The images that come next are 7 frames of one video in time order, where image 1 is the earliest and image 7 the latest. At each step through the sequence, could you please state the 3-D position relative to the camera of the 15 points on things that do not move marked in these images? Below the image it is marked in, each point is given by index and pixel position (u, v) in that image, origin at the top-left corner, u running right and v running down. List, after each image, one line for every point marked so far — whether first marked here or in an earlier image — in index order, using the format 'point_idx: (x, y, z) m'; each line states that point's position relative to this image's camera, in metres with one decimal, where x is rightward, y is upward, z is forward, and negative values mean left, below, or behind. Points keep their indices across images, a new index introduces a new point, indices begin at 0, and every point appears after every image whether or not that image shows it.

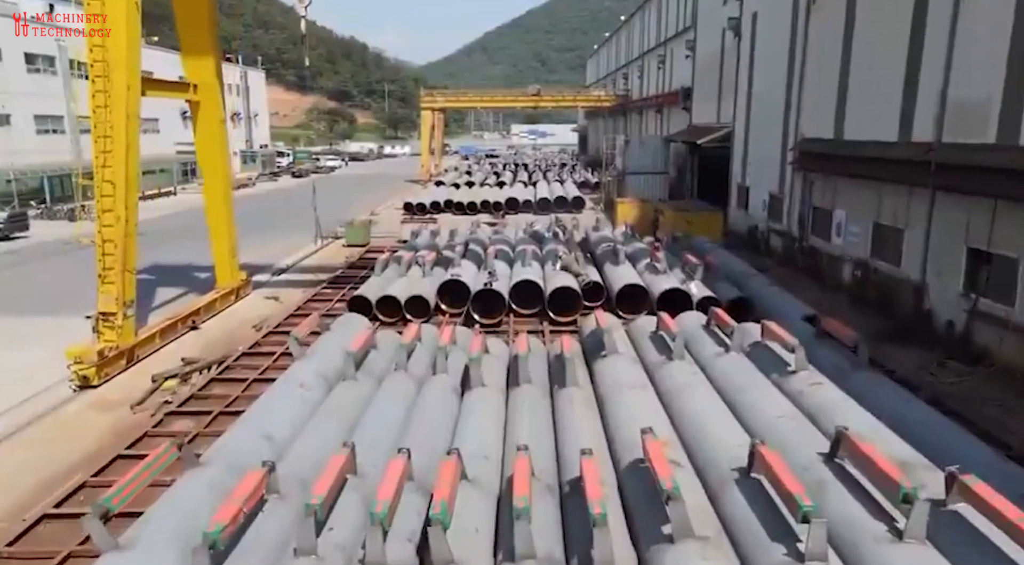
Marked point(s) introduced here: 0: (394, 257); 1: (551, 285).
0: (-2.3, +0.4, +13.5) m
1: (+0.6, -0.1, +11.0) m
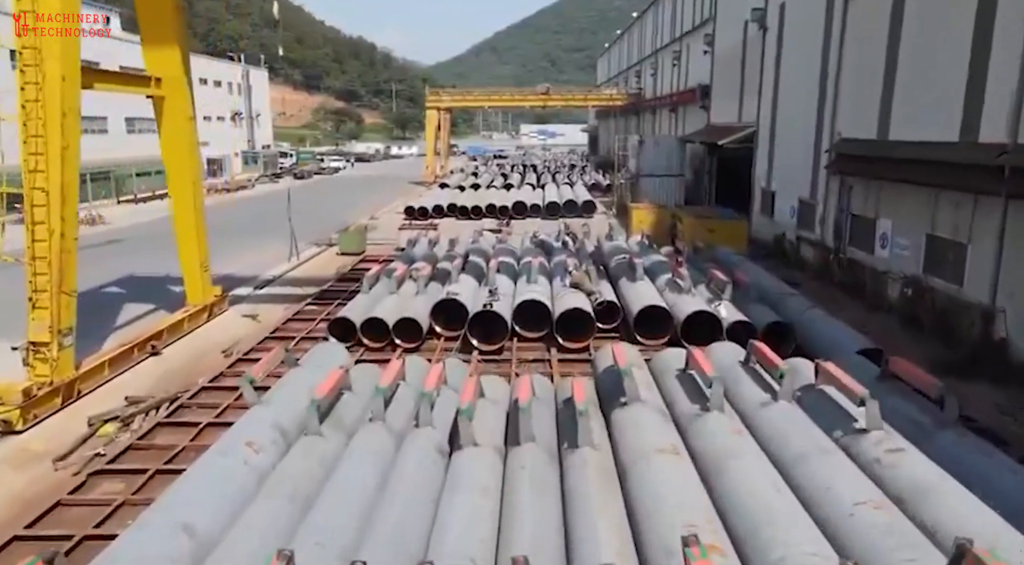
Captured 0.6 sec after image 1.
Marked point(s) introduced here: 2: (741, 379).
0: (-2.2, +0.2, +12.2) m
1: (+0.7, -0.3, +9.7) m
2: (+2.1, -0.9, +6.6) m
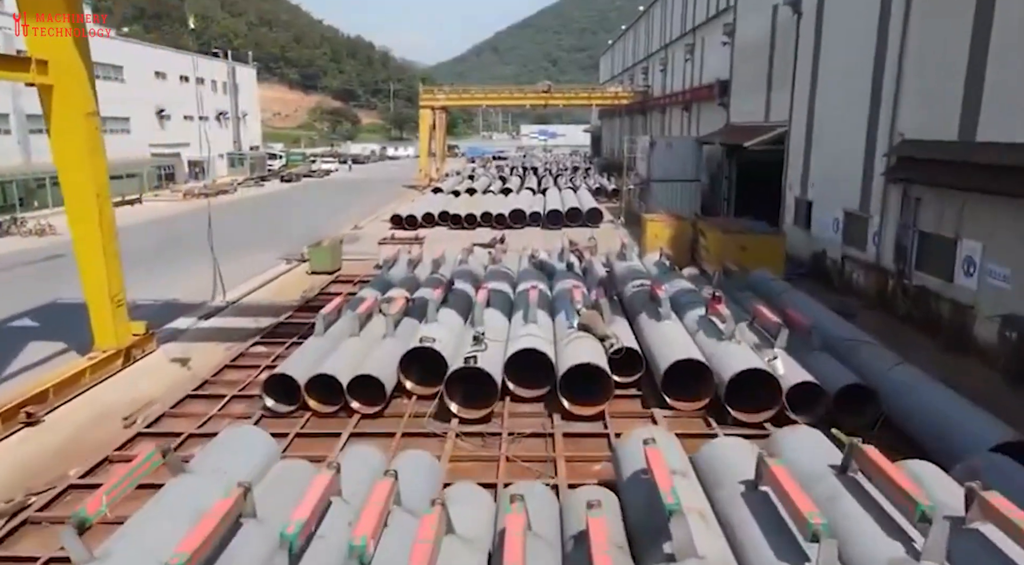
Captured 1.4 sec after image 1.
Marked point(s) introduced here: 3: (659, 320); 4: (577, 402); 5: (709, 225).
0: (-2.3, -0.3, +10.0) m
1: (+0.6, -0.8, +7.4) m
2: (+2.0, -1.4, +4.3) m
3: (+1.8, -0.5, +8.8) m
4: (+0.7, -1.2, +7.4) m
5: (+3.9, +1.1, +14.0) m
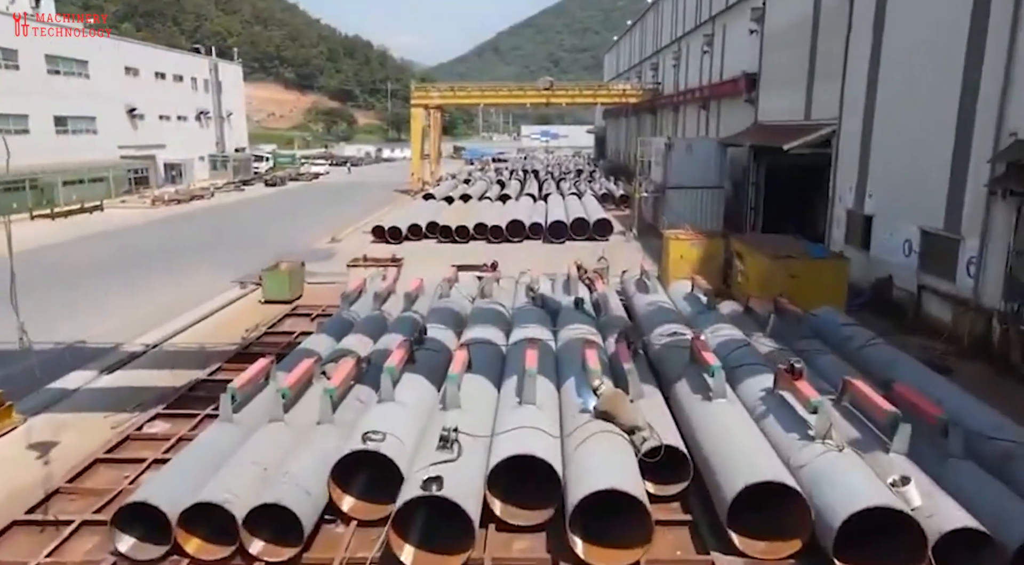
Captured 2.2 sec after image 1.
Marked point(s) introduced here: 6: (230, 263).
0: (-2.4, -0.8, +7.4) m
1: (+0.5, -1.3, +4.9) m
2: (+1.9, -1.9, +1.7) m
3: (+1.7, -1.0, +6.2) m
4: (+0.6, -1.8, +4.8) m
5: (+3.8, +0.6, +11.5) m
6: (-7.9, +0.7, +19.9) m
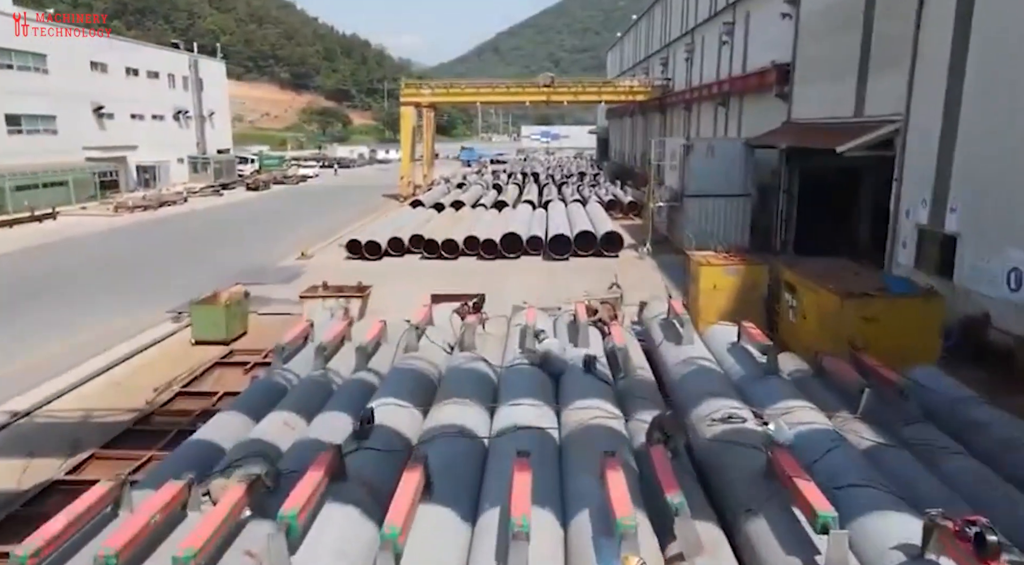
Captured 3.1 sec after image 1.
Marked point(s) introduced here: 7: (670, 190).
0: (-2.5, -1.3, +4.9) m
1: (+0.3, -1.8, +2.4) m
2: (+1.8, -2.4, -0.8) m
3: (+1.6, -1.5, +3.7) m
4: (+0.5, -2.3, +2.3) m
5: (+3.7, +0.1, +9.0) m
6: (-8.0, +0.2, +17.4) m
7: (+4.0, +2.3, +17.8) m
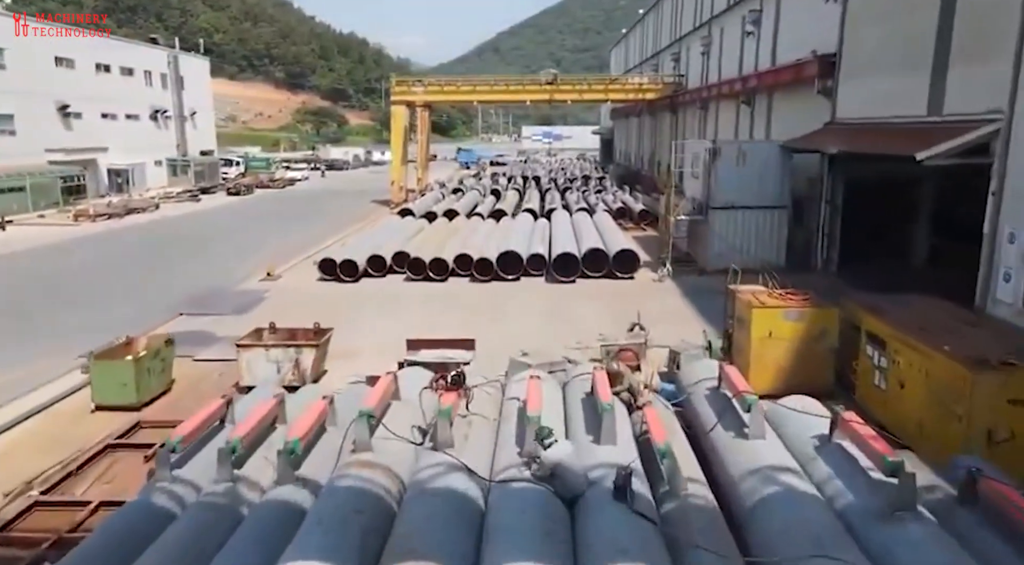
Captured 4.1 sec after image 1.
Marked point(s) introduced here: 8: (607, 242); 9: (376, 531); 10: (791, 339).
0: (-2.5, -1.8, +2.6) m
1: (+0.3, -2.3, +0.1) m
2: (+1.7, -2.9, -3.1) m
3: (+1.5, -2.0, +1.4) m
4: (+0.4, -2.8, 0.0) m
5: (+3.6, -0.4, +6.6) m
6: (-8.1, -0.3, +15.1) m
7: (+3.9, +1.8, +15.5) m
8: (+2.1, +0.9, +15.8) m
9: (-0.9, -1.6, +4.5) m
10: (+3.0, -0.6, +7.8) m
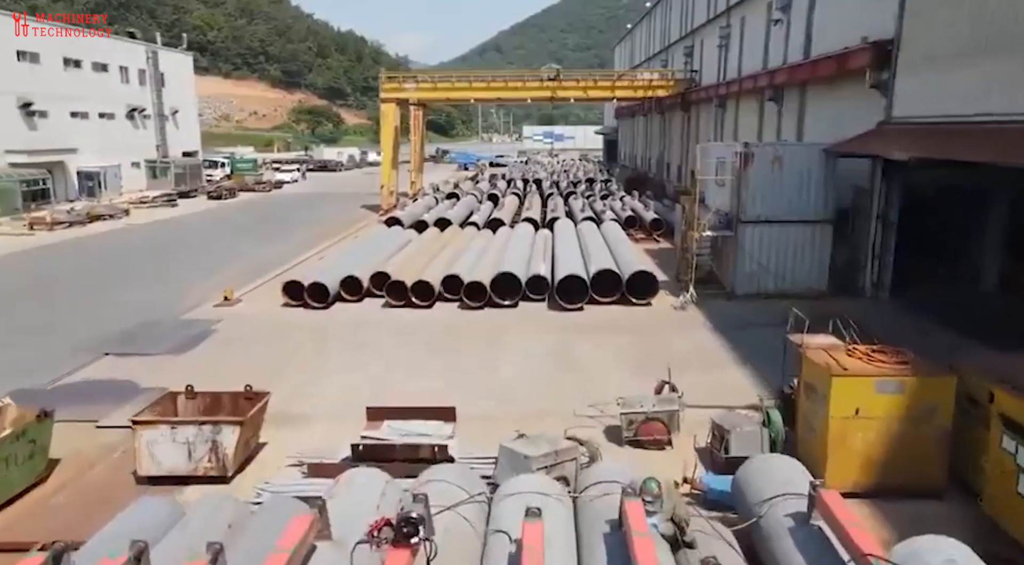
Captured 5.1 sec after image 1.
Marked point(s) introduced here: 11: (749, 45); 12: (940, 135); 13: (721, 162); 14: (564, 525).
0: (-2.6, -2.3, +0.5) m
1: (+0.2, -2.8, -2.1) m
2: (+1.6, -3.4, -5.2) m
3: (+1.5, -2.5, -0.7) m
4: (+0.3, -3.2, -2.1) m
5: (+3.6, -0.9, +4.5) m
6: (-8.1, -0.8, +13.0) m
7: (+3.9, +1.3, +13.4) m
8: (+2.0, +0.5, +13.7) m
9: (-0.9, -2.0, +2.4) m
10: (+3.0, -1.1, +5.6) m
11: (+6.5, +6.7, +19.7) m
12: (+5.9, +2.1, +9.8) m
13: (+4.0, +2.3, +13.6) m
14: (+0.3, -1.4, +4.2) m
